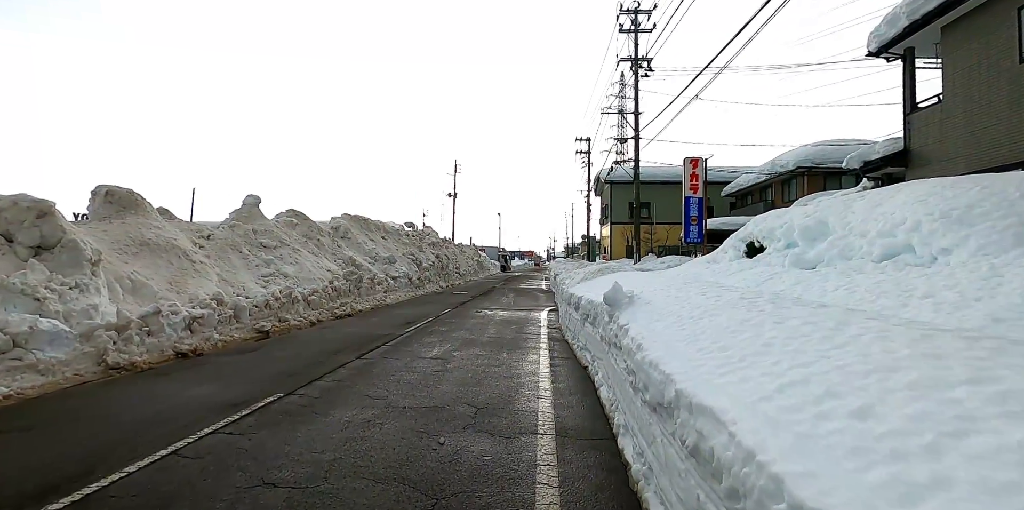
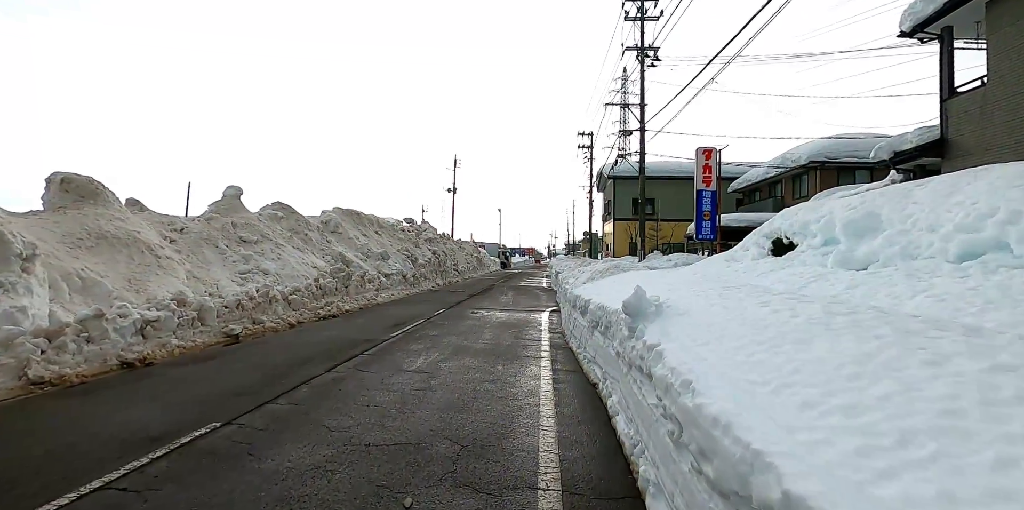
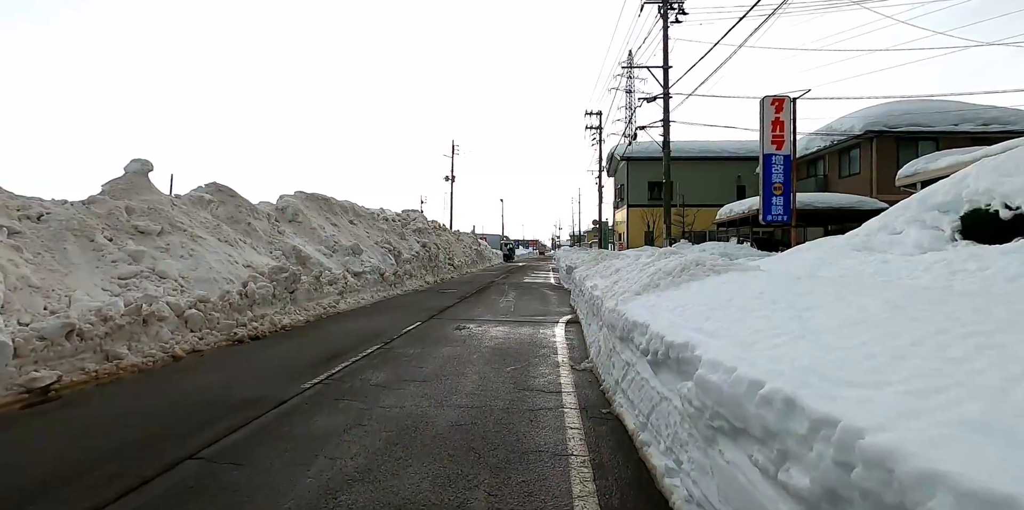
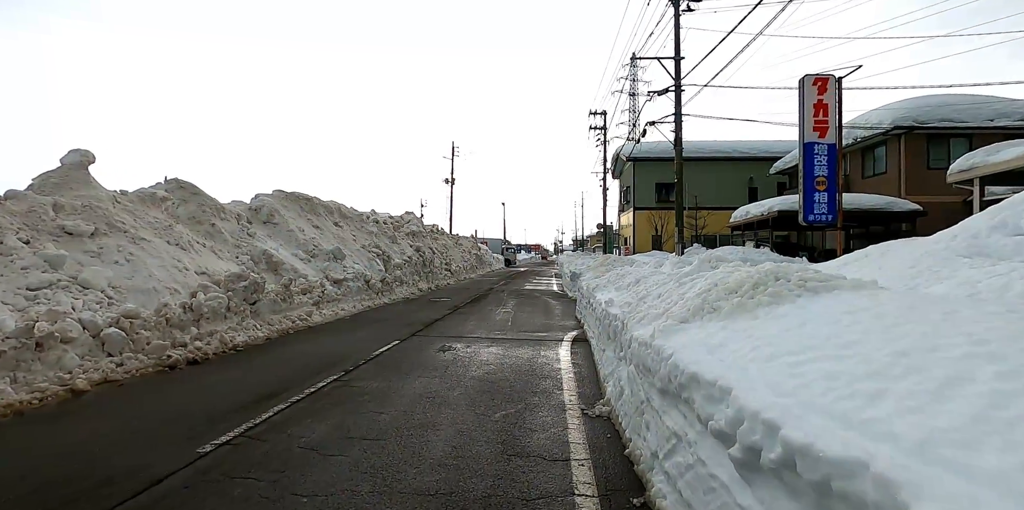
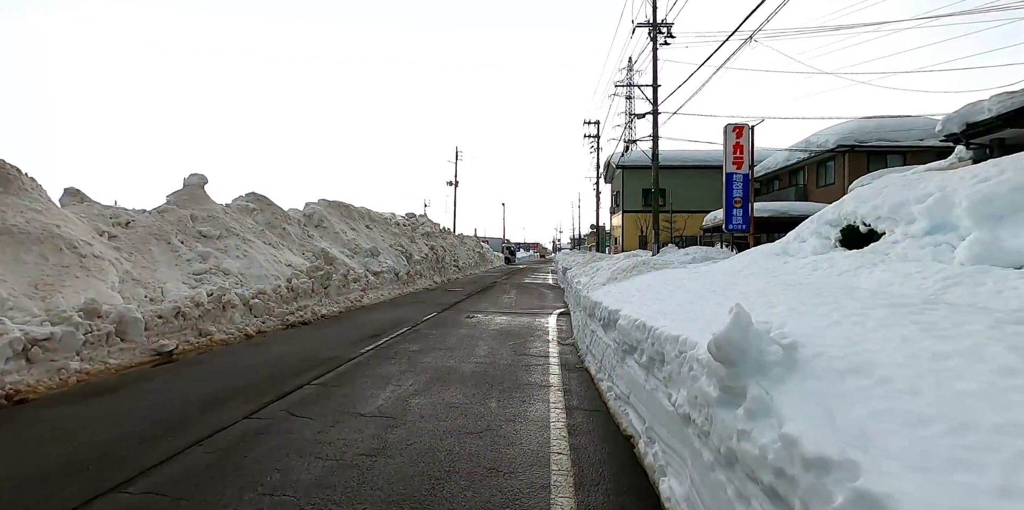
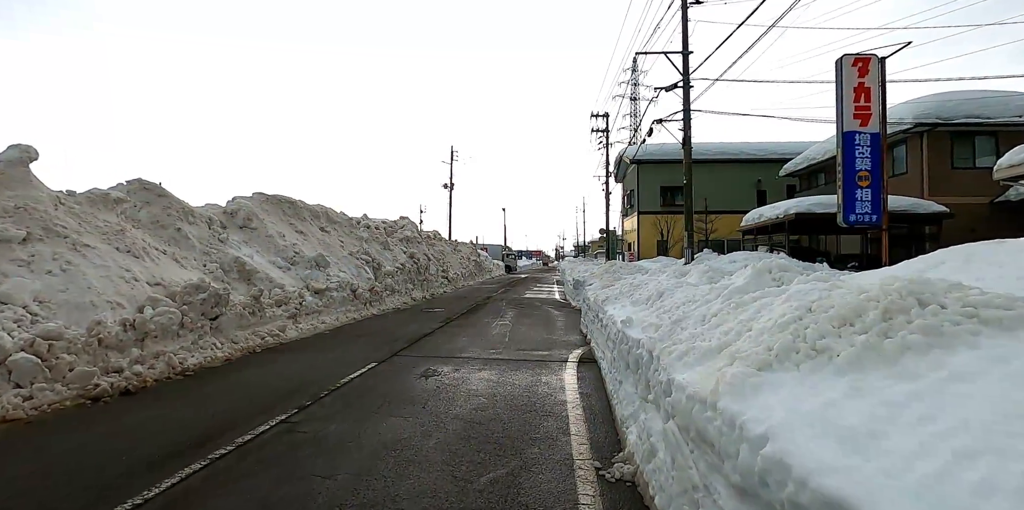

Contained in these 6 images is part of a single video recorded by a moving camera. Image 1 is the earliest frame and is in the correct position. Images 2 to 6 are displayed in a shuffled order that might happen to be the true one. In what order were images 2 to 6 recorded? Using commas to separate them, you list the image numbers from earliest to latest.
2, 5, 3, 4, 6
